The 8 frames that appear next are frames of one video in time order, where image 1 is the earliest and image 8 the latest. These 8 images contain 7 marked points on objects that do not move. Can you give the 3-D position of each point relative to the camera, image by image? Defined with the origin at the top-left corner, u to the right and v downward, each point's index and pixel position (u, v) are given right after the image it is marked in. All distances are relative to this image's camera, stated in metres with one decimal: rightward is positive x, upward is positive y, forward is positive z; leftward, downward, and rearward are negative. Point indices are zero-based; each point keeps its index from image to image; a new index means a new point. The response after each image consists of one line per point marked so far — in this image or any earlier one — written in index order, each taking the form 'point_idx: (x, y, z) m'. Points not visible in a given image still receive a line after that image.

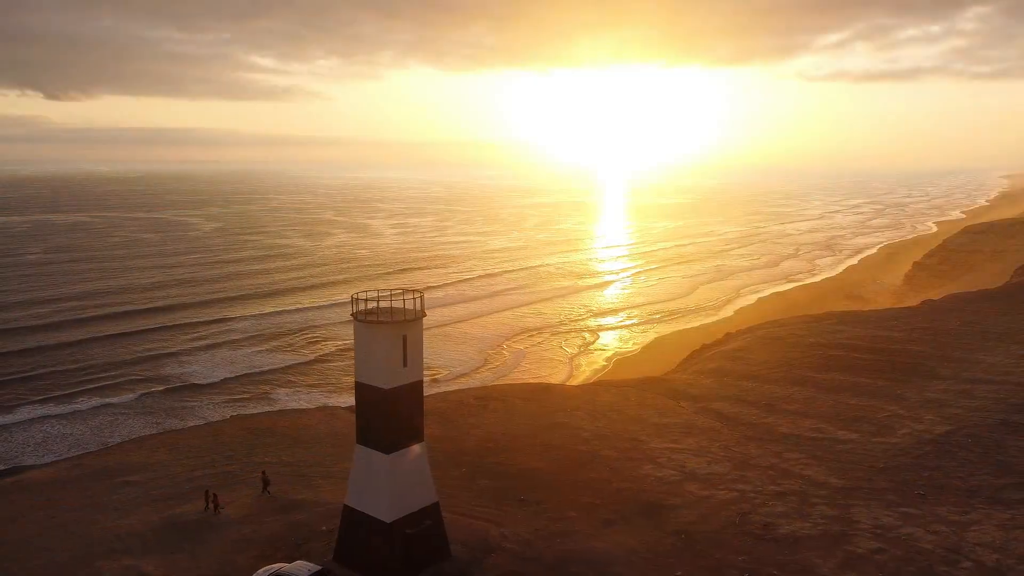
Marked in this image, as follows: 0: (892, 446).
0: (+9.9, -4.1, +18.3) m
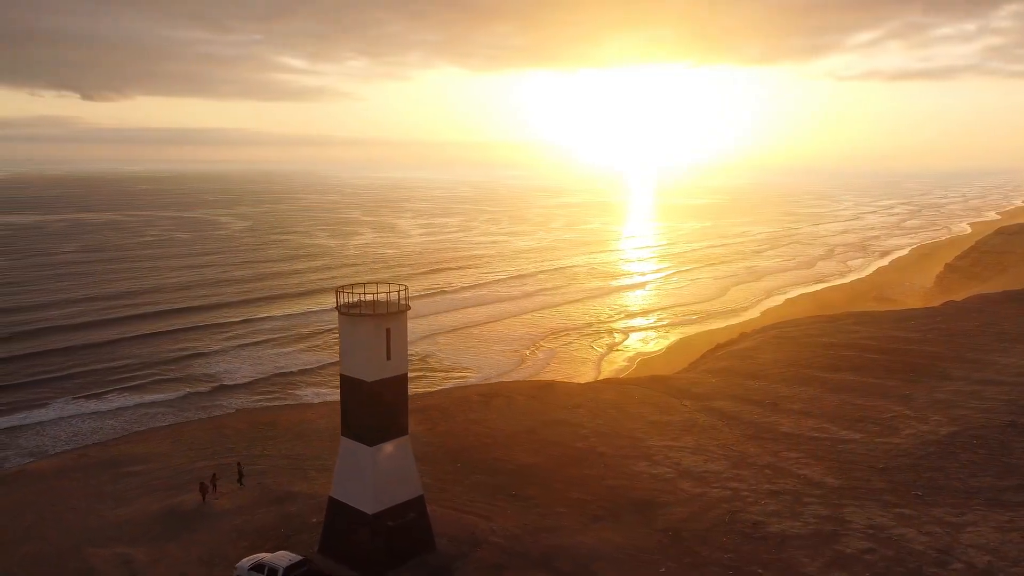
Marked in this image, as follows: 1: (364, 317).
0: (+9.8, -4.1, +18.0) m
1: (-2.5, -0.5, +11.7) m
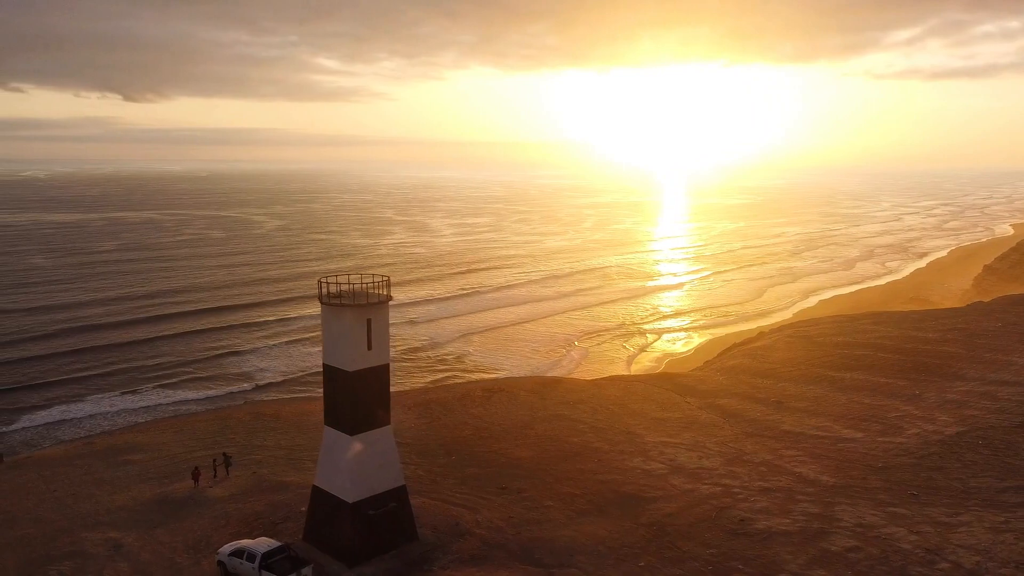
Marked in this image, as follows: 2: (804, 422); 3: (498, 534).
0: (+9.7, -4.0, +17.6) m
1: (-2.8, -0.3, +11.8) m
2: (+8.2, -3.8, +19.8) m
3: (-0.3, -4.7, +13.3) m
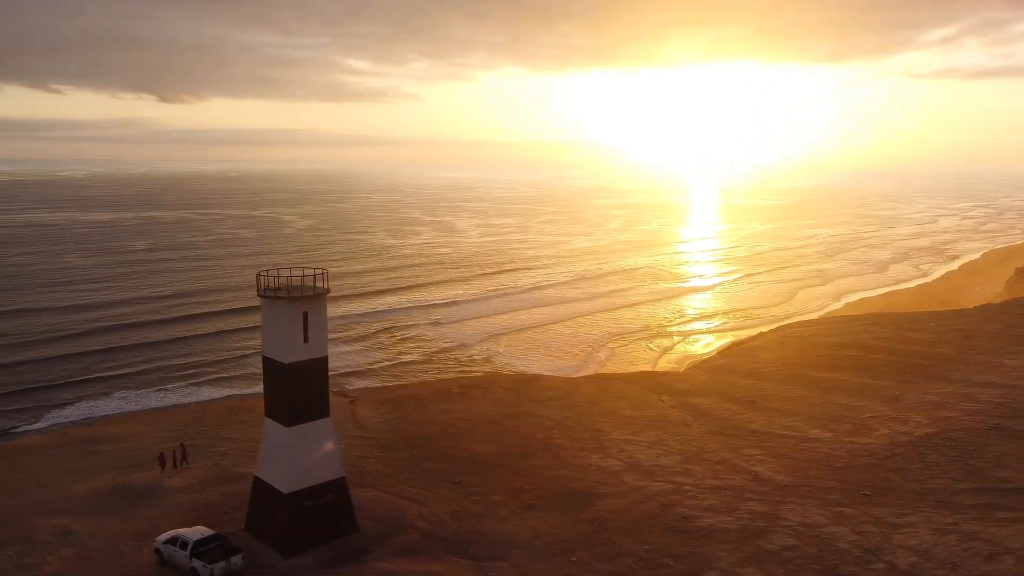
0: (+8.7, -3.9, +17.4) m
1: (-4.0, -0.2, +12.0) m
2: (+7.3, -3.7, +19.6) m
3: (-1.4, -4.6, +13.4) m
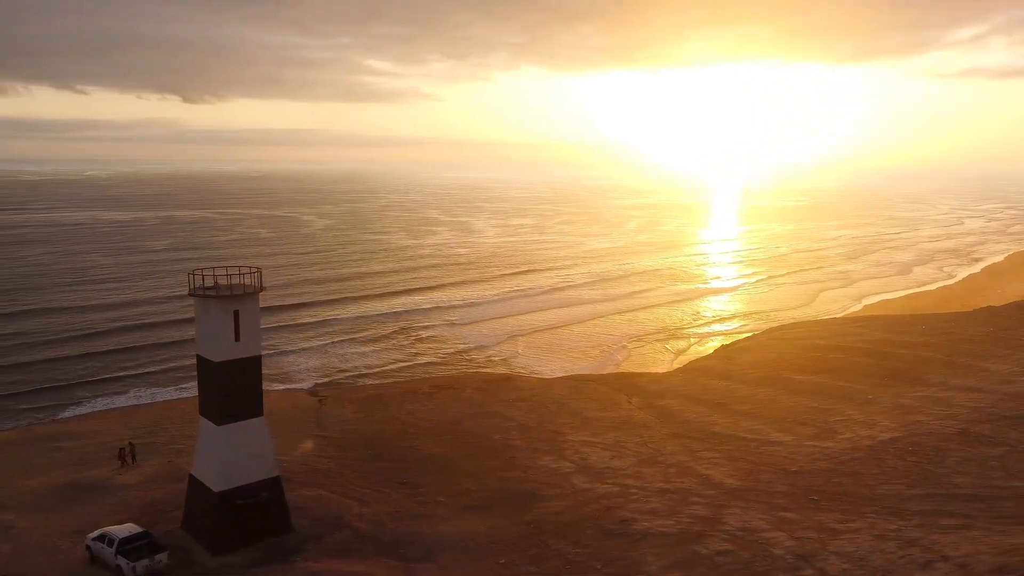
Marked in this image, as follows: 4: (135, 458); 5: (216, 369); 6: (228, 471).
0: (+7.6, -4.0, +17.1) m
1: (-5.1, -0.2, +12.0) m
2: (+6.3, -3.8, +19.4) m
3: (-2.6, -4.6, +13.3) m
4: (-9.0, -4.1, +16.9) m
5: (-5.1, -1.4, +12.1) m
6: (-5.0, -3.2, +12.2) m
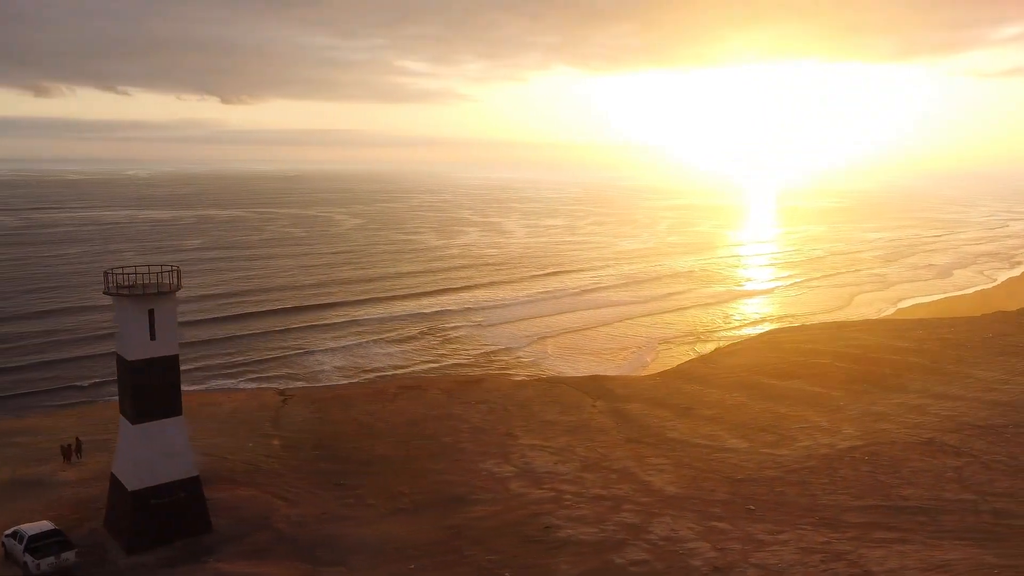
0: (+6.2, -4.1, +16.7) m
1: (-6.6, -0.1, +11.9) m
2: (+5.0, -3.9, +19.0) m
3: (-4.0, -4.6, +13.2) m
4: (-10.3, -4.0, +17.0) m
5: (-6.6, -1.4, +12.1) m
6: (-6.4, -3.2, +12.2) m
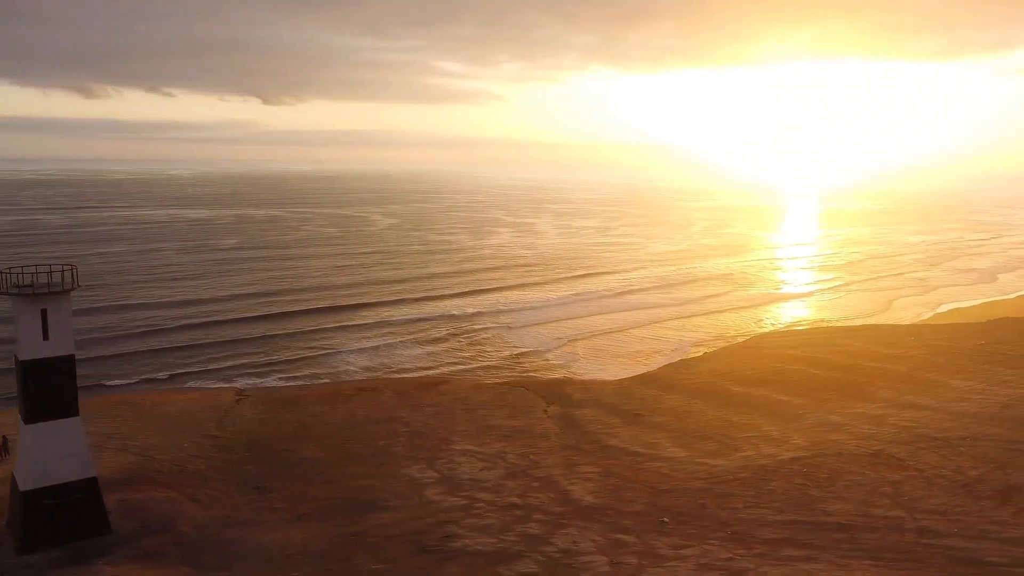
0: (+4.5, -4.2, +16.2) m
1: (-8.4, -0.1, +11.9) m
2: (+3.4, -4.0, +18.5) m
3: (-5.8, -4.6, +13.1) m
4: (-12.0, -4.0, +17.1) m
5: (-8.4, -1.4, +12.0) m
6: (-8.3, -3.2, +12.1) m
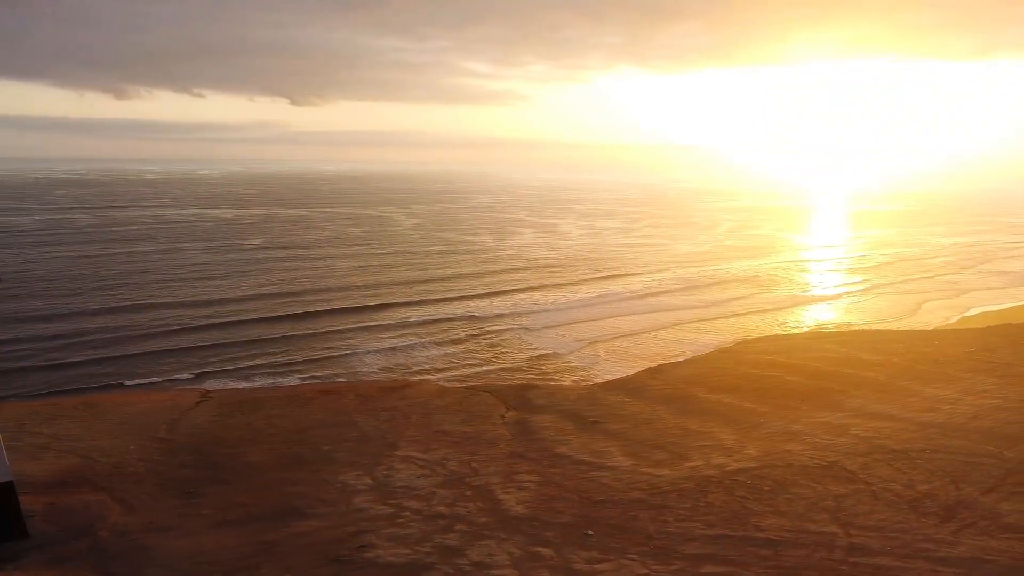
0: (+3.2, -4.3, +15.8) m
1: (-9.9, -0.2, +11.9) m
2: (+2.1, -4.1, +18.2) m
3: (-7.3, -4.6, +13.0) m
4: (-13.4, -4.0, +17.2) m
5: (-9.9, -1.4, +12.0) m
6: (-9.8, -3.2, +12.1) m
